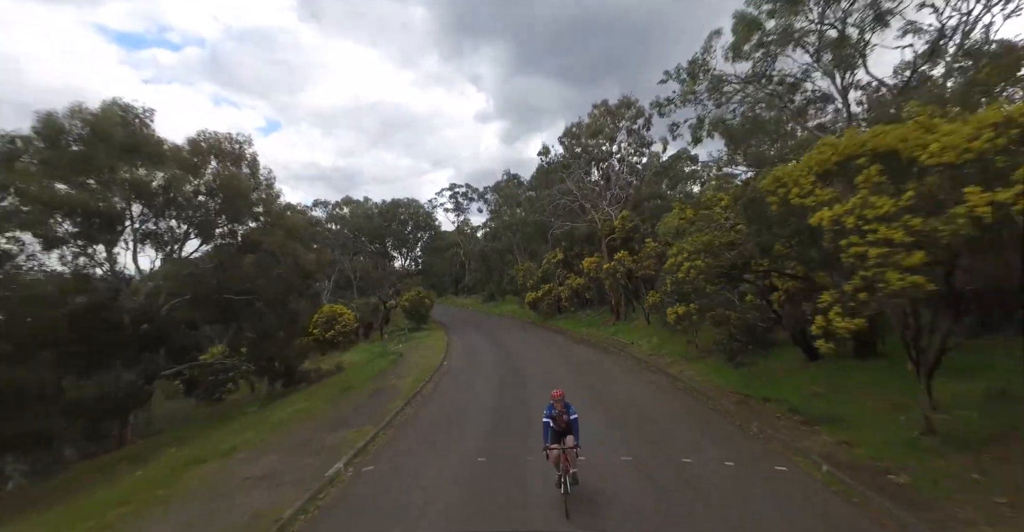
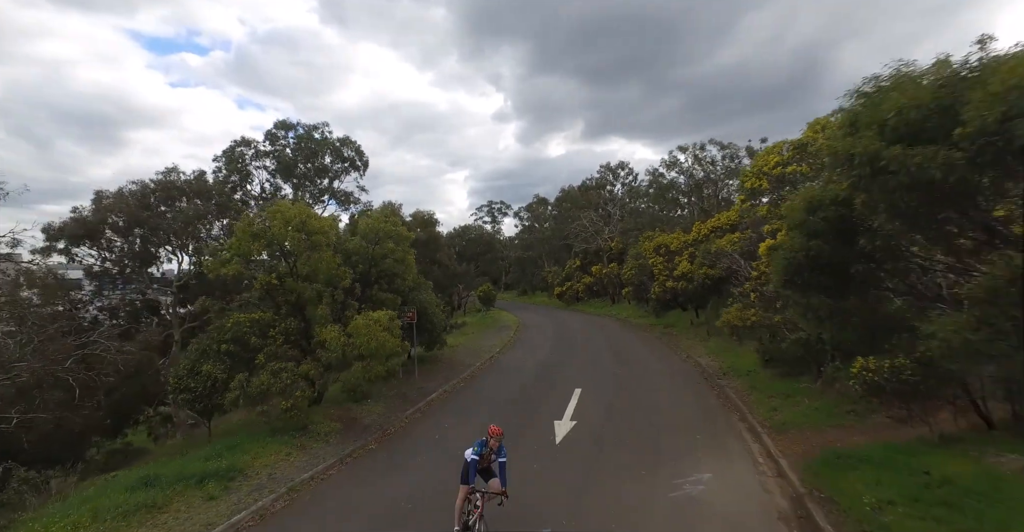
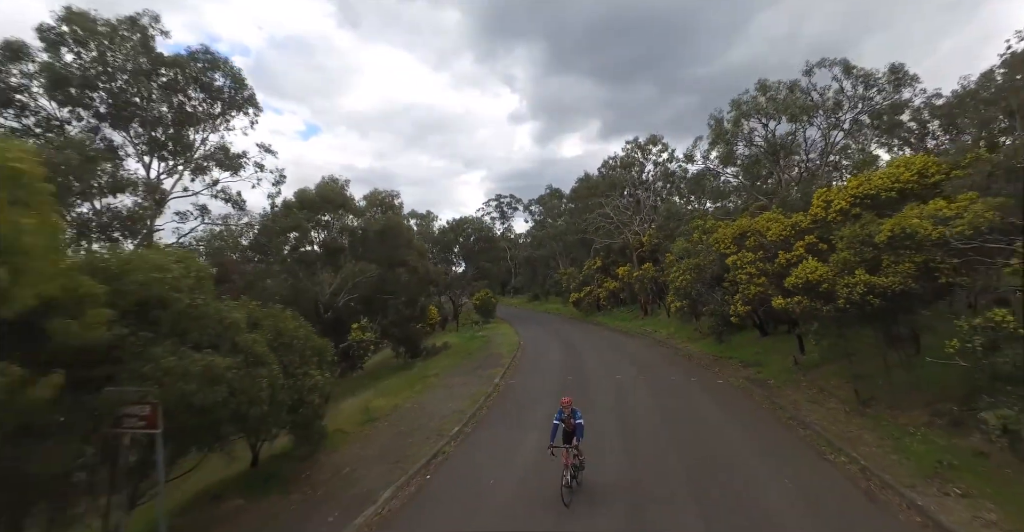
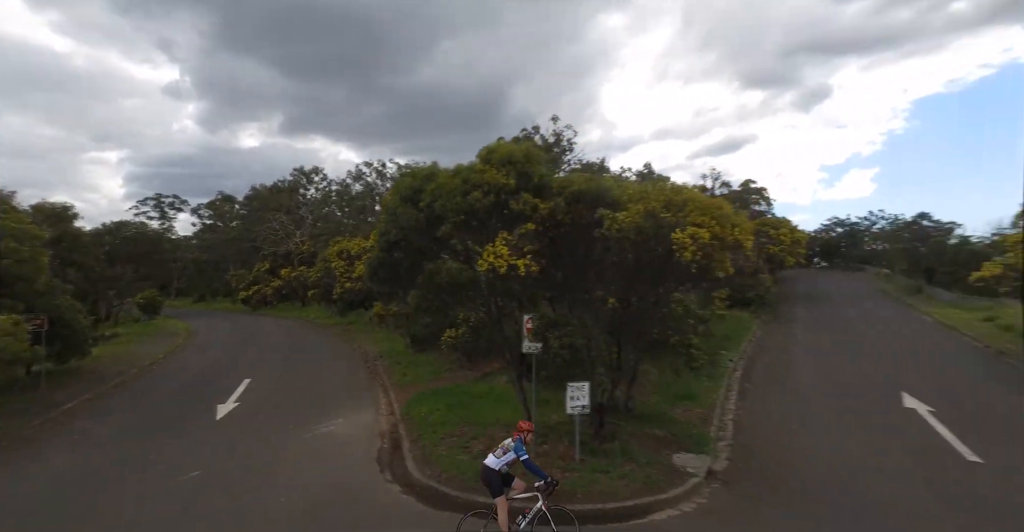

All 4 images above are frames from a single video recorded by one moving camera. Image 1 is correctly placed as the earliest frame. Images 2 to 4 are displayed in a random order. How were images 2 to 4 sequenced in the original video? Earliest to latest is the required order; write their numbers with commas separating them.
3, 2, 4
